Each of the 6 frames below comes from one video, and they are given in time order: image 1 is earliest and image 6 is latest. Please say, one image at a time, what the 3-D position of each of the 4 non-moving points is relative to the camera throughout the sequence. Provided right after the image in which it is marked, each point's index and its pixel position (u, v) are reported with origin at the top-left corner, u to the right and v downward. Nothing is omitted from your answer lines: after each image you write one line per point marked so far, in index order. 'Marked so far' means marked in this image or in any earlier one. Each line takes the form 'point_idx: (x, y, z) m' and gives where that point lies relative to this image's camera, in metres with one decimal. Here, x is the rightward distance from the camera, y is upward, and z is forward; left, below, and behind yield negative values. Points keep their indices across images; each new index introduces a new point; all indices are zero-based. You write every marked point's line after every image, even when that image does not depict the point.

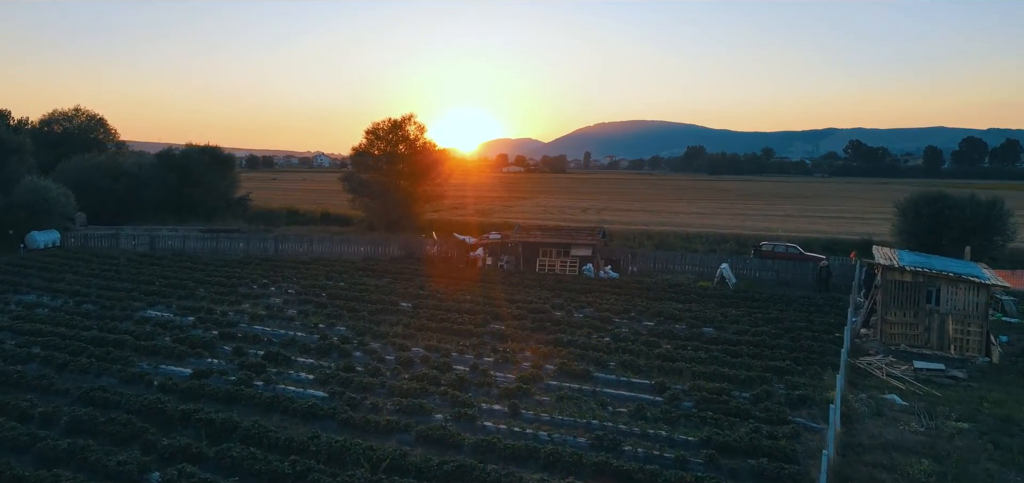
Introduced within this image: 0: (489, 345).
0: (-0.7, -3.1, +17.6) m
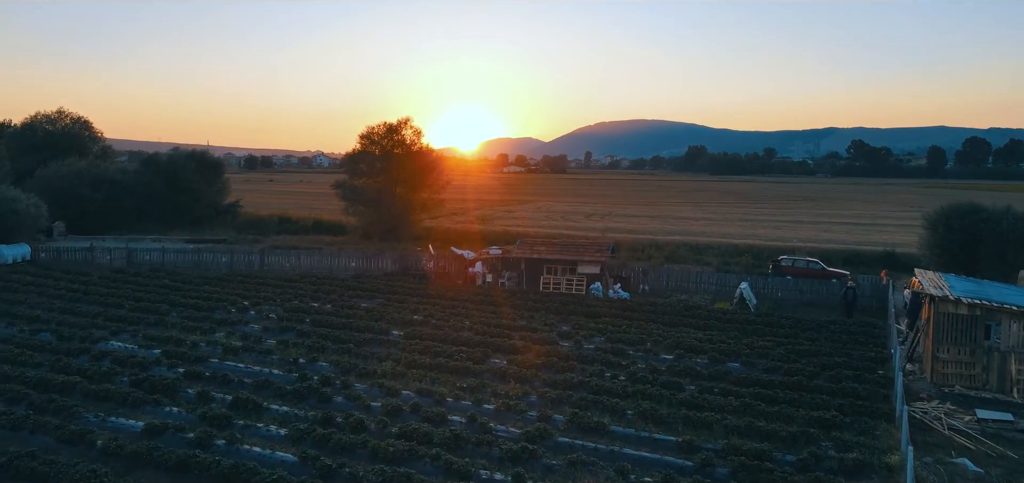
0: (-0.6, -3.8, +15.5) m
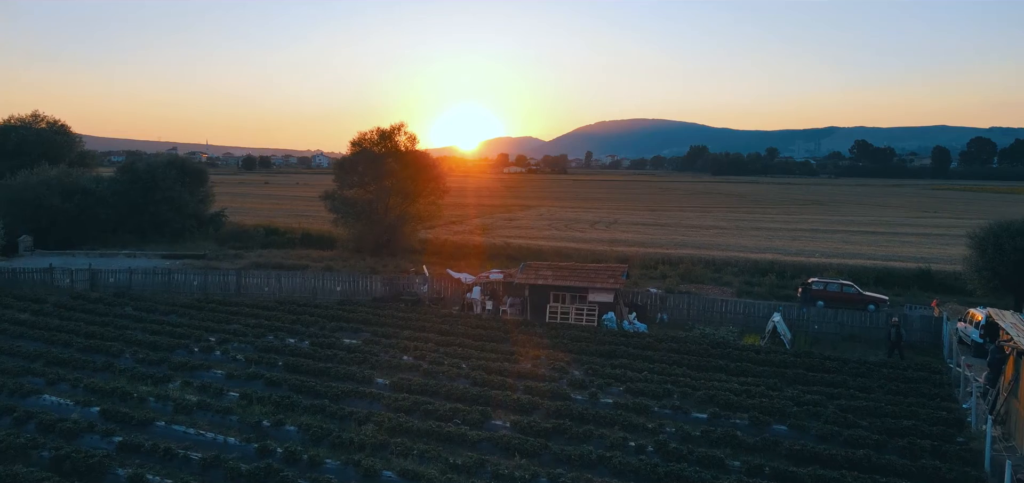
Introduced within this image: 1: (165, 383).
0: (-0.5, -4.8, +12.7) m
1: (-9.9, -4.0, +16.8) m
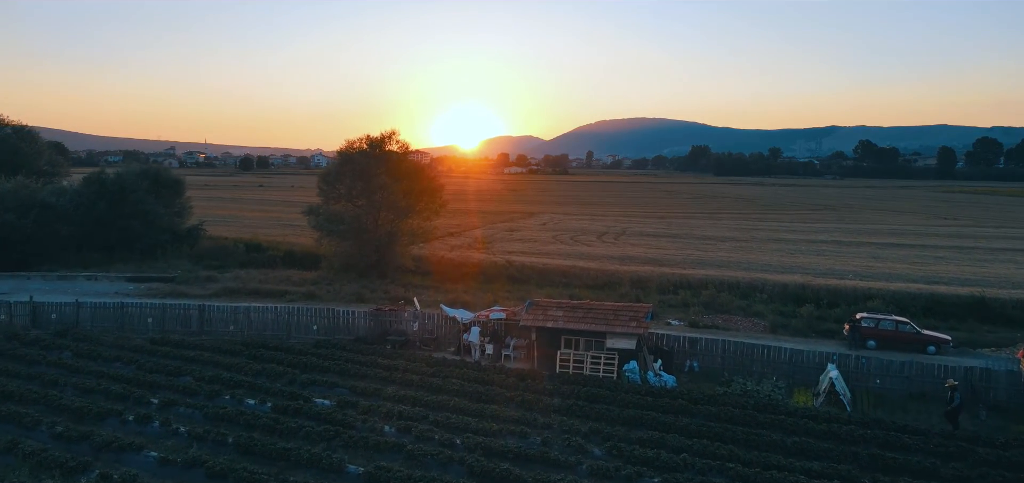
0: (-0.4, -6.0, +9.1) m
1: (-9.7, -5.2, +13.3) m
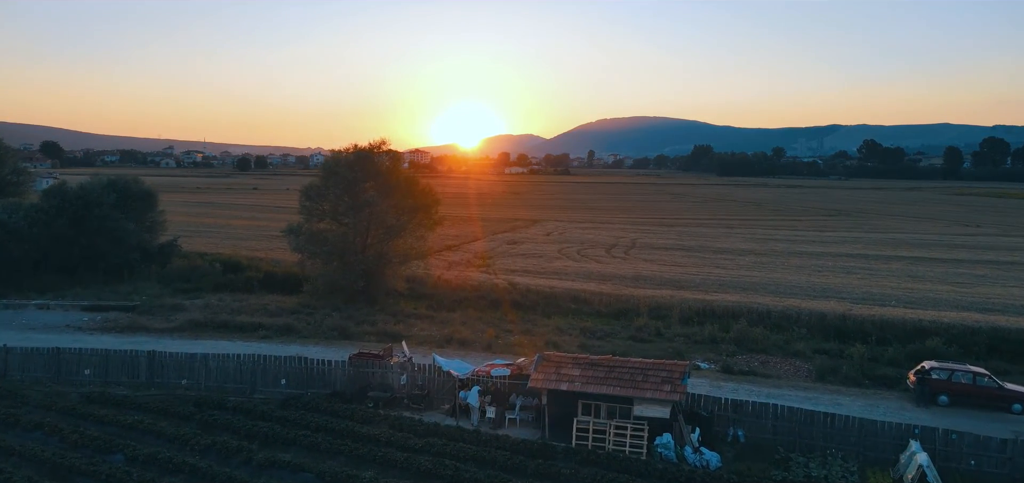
0: (-0.2, -7.2, +5.5) m
1: (-9.6, -6.4, +9.7) m
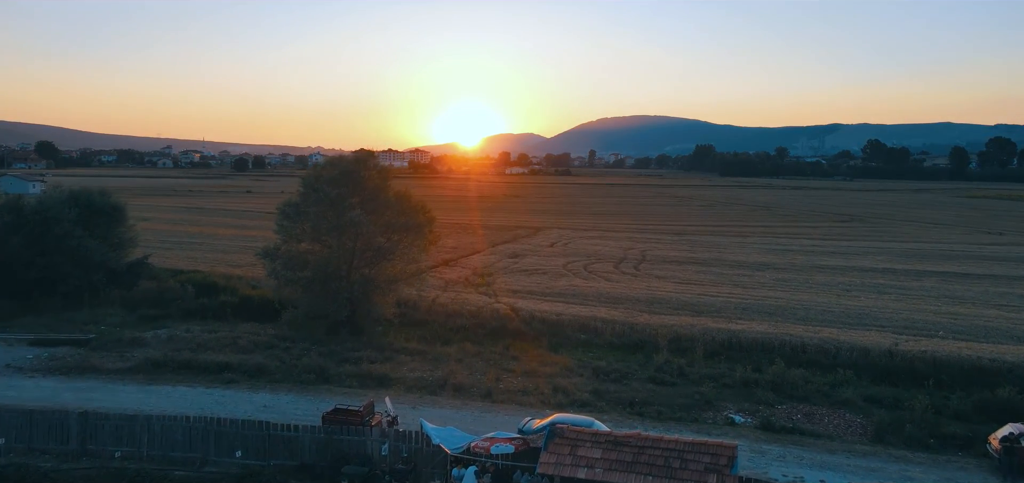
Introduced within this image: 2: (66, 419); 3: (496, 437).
0: (-0.1, -8.4, +2.2) m
1: (-9.5, -7.6, +6.3) m
2: (-12.6, -5.1, +16.8) m
3: (-0.5, -5.0, +15.7) m
